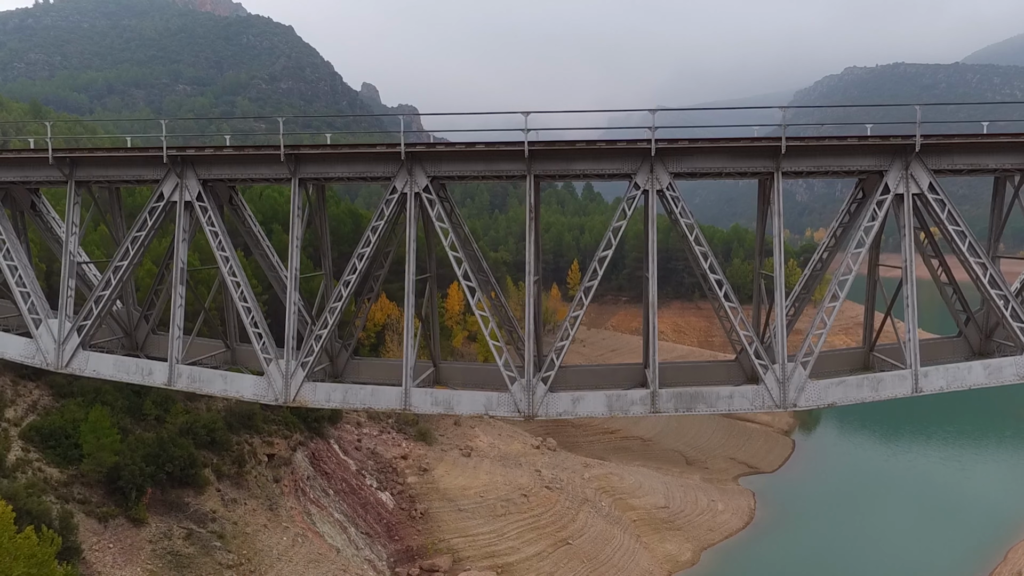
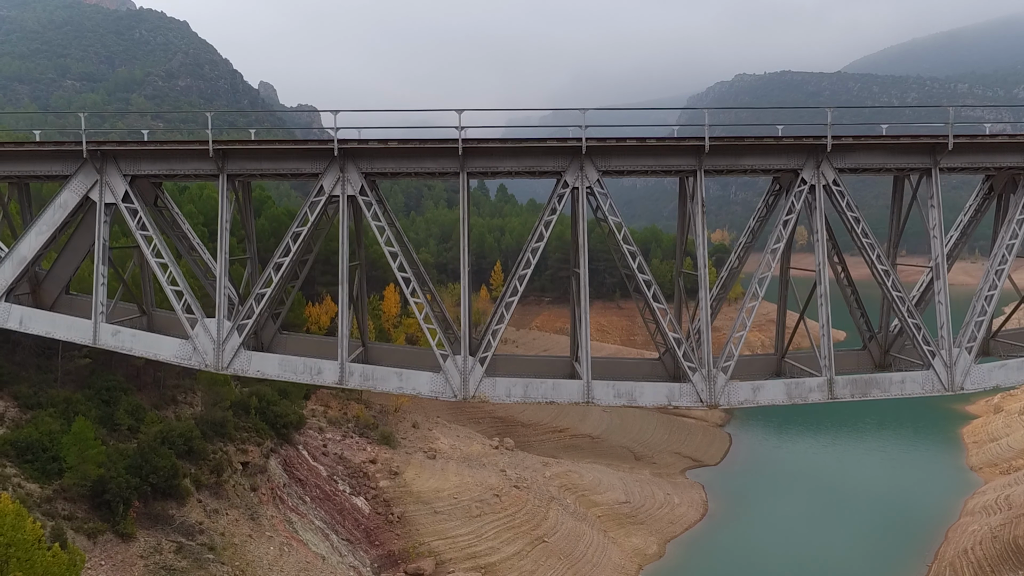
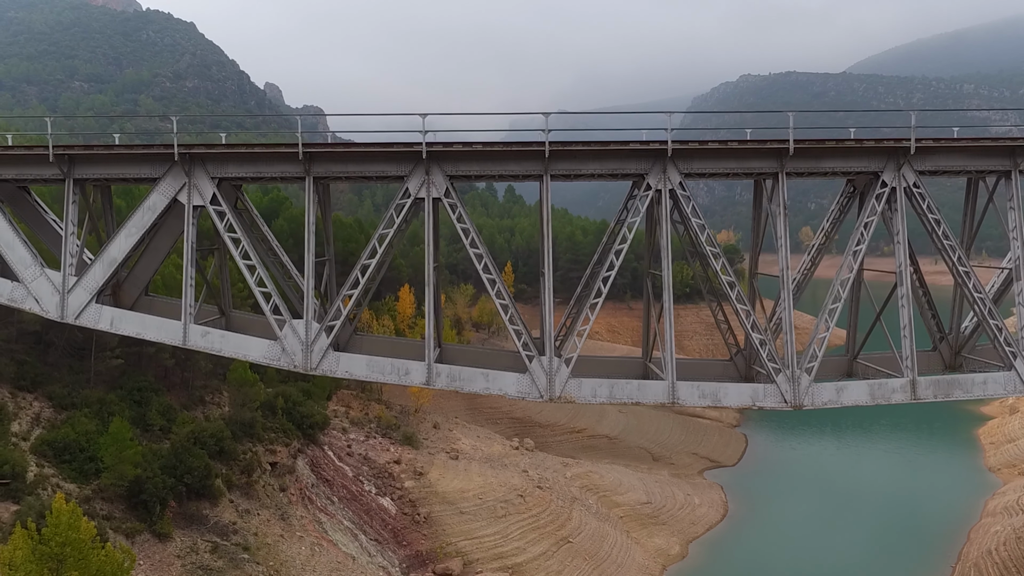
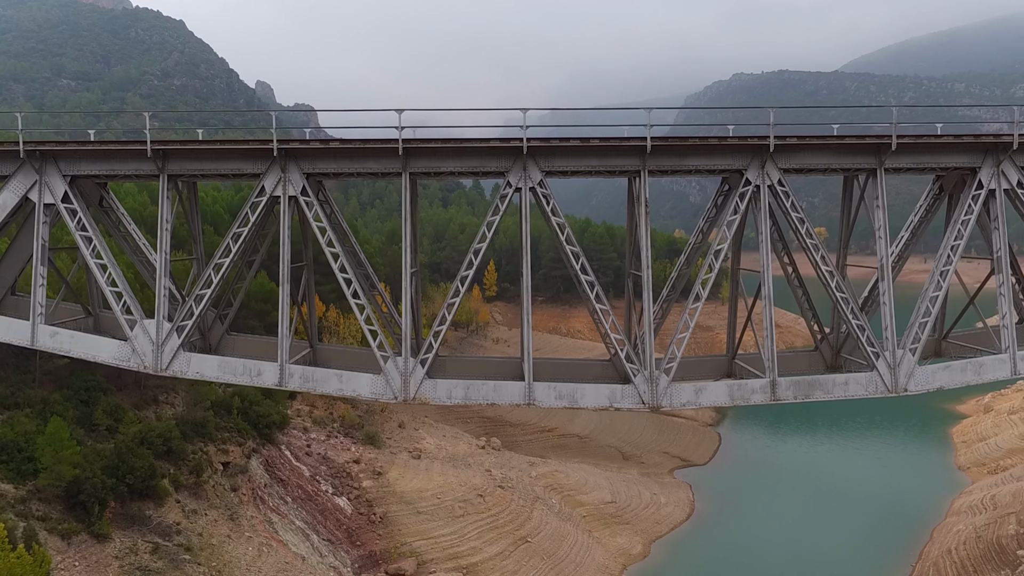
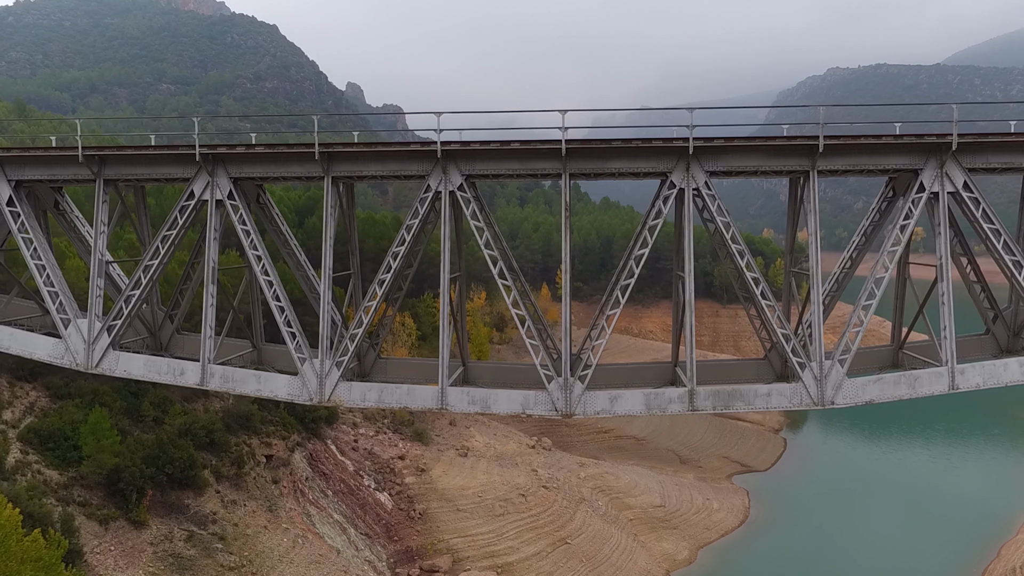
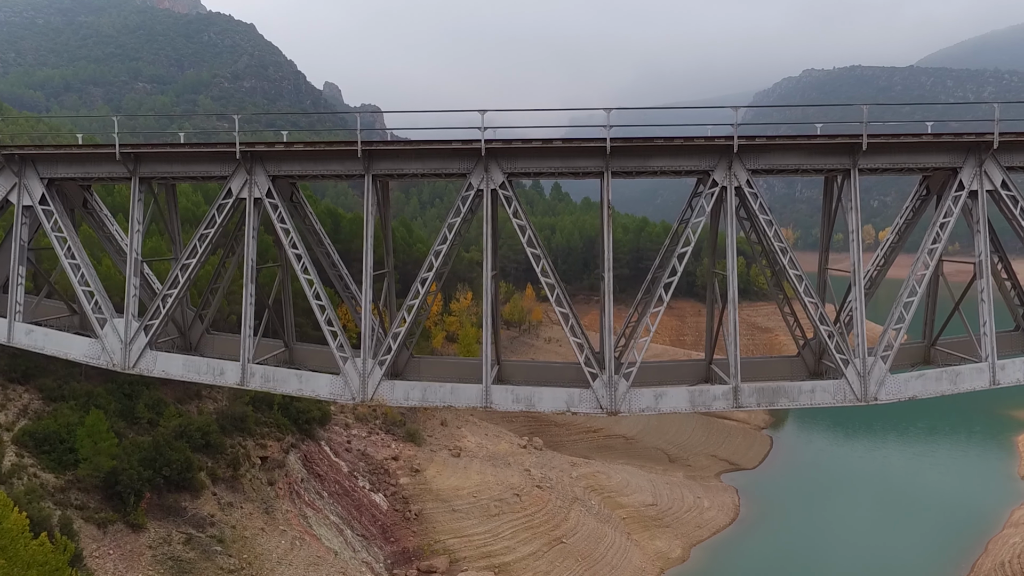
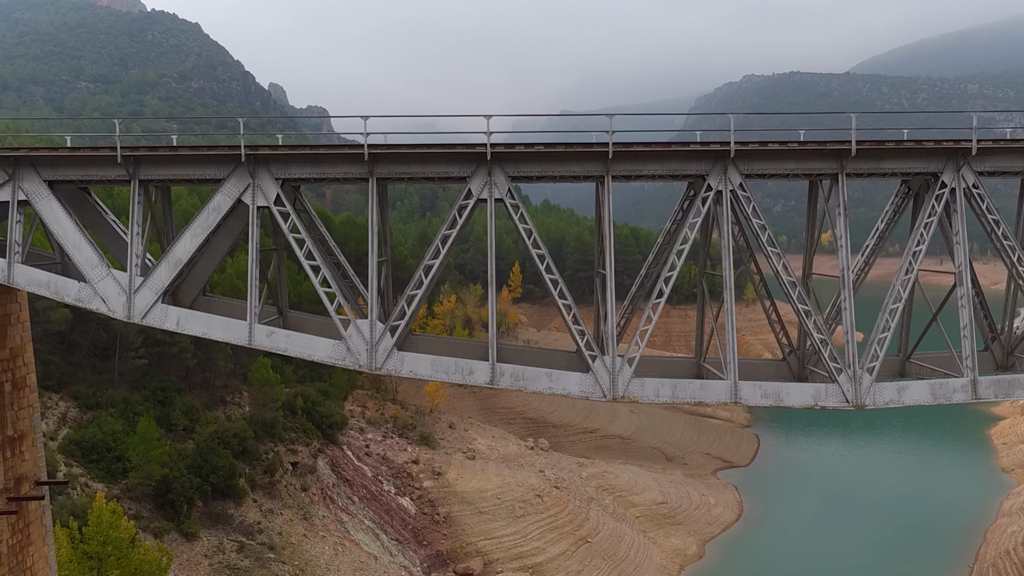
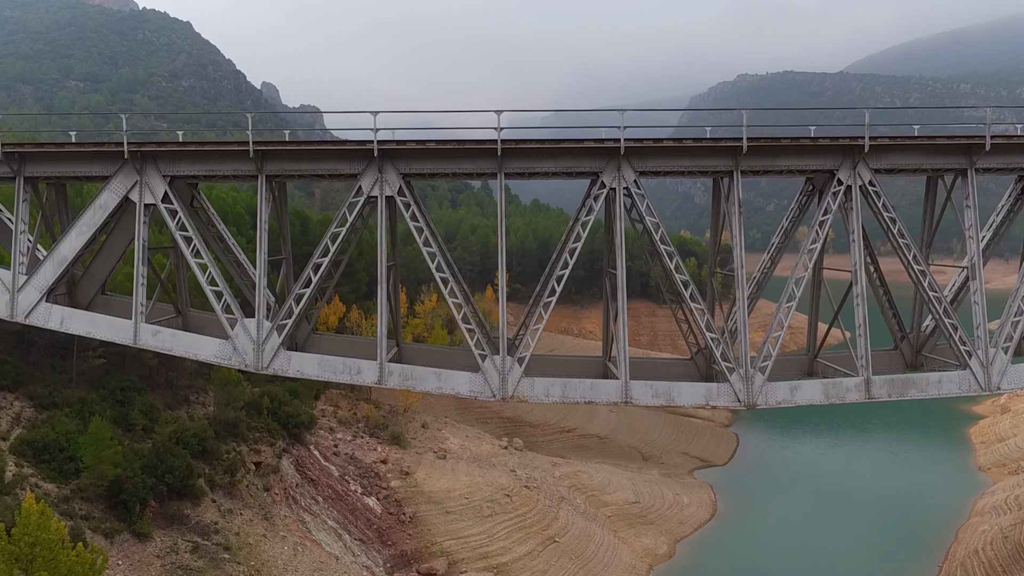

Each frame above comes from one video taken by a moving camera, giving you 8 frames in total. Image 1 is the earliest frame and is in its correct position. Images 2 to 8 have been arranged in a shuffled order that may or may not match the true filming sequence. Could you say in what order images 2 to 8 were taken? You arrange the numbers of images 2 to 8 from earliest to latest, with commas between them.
5, 6, 4, 2, 8, 3, 7
